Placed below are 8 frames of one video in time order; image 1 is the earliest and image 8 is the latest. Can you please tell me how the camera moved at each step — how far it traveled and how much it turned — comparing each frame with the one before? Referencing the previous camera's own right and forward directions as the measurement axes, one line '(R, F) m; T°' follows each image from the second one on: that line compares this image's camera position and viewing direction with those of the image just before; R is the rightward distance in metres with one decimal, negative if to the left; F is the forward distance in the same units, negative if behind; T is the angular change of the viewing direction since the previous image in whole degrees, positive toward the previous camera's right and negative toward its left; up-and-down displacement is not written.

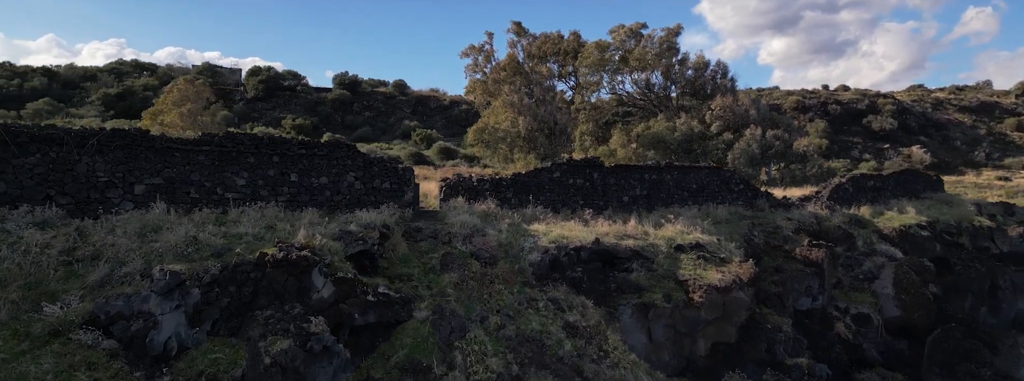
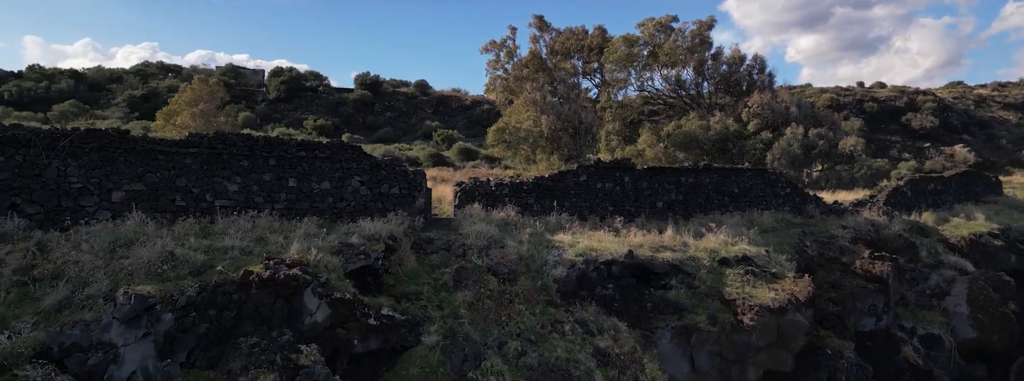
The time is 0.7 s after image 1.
(0.0, +1.1) m; -2°
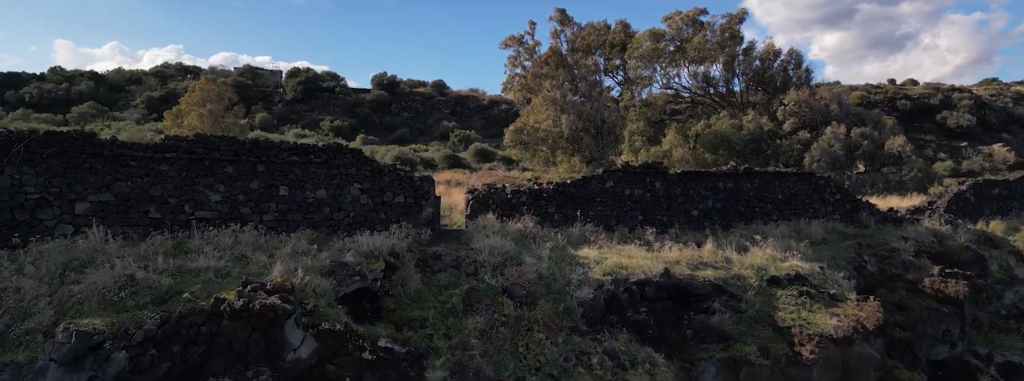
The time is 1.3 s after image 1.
(0.0, +1.0) m; -2°
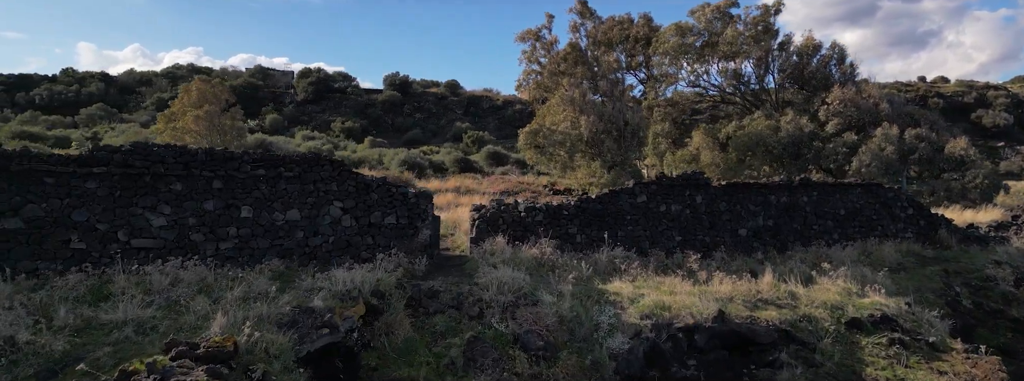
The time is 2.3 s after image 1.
(0.0, +1.5) m; -1°
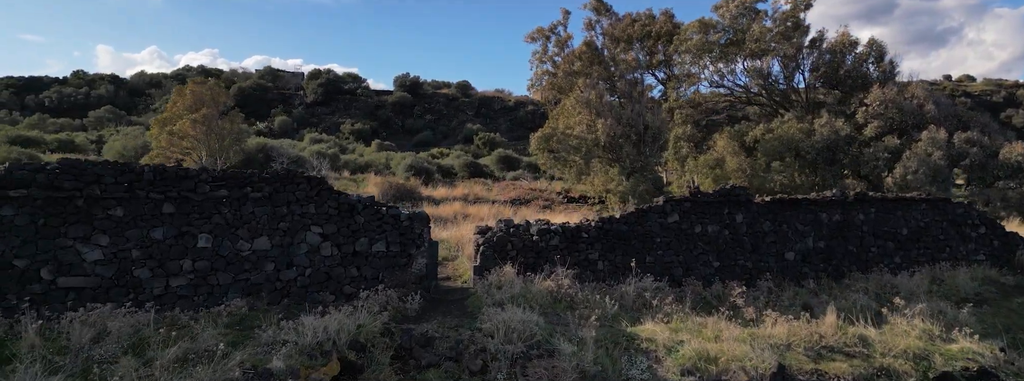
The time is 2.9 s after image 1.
(0.0, +1.1) m; -1°
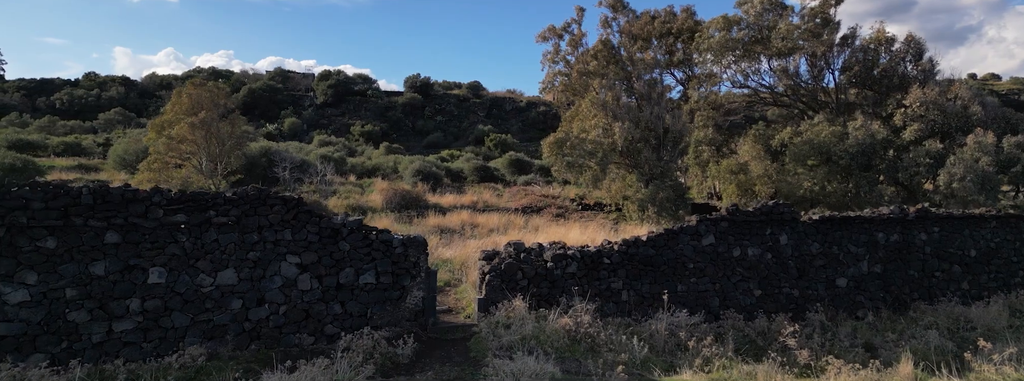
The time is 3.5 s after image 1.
(0.0, +0.9) m; -1°
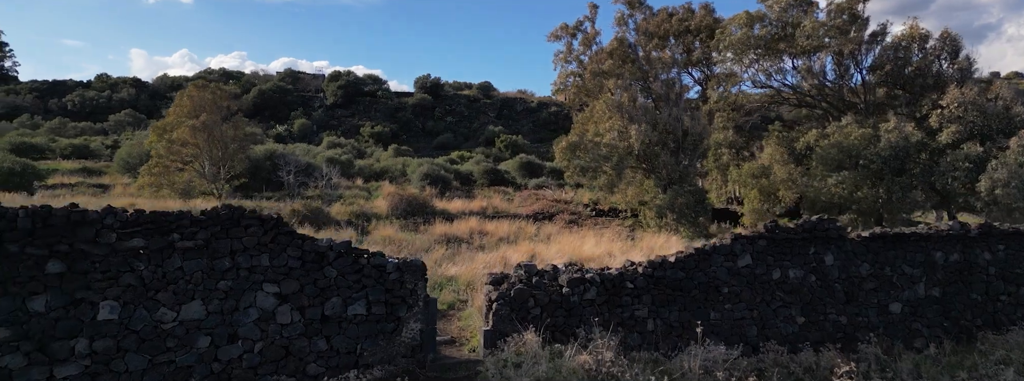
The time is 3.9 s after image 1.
(0.0, +0.7) m; -1°
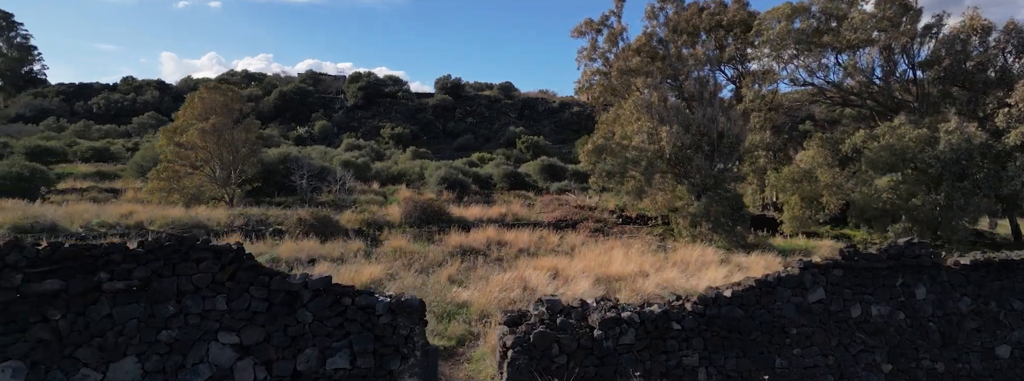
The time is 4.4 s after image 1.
(0.0, +0.9) m; -2°
